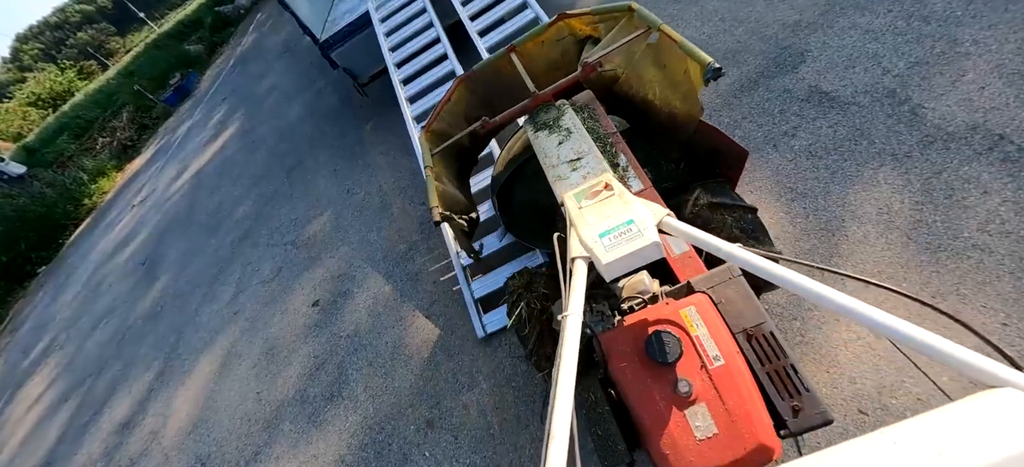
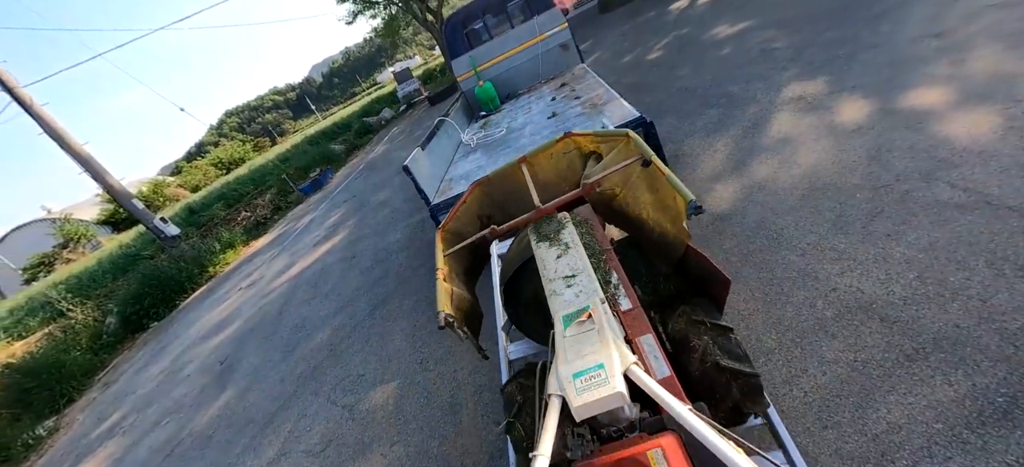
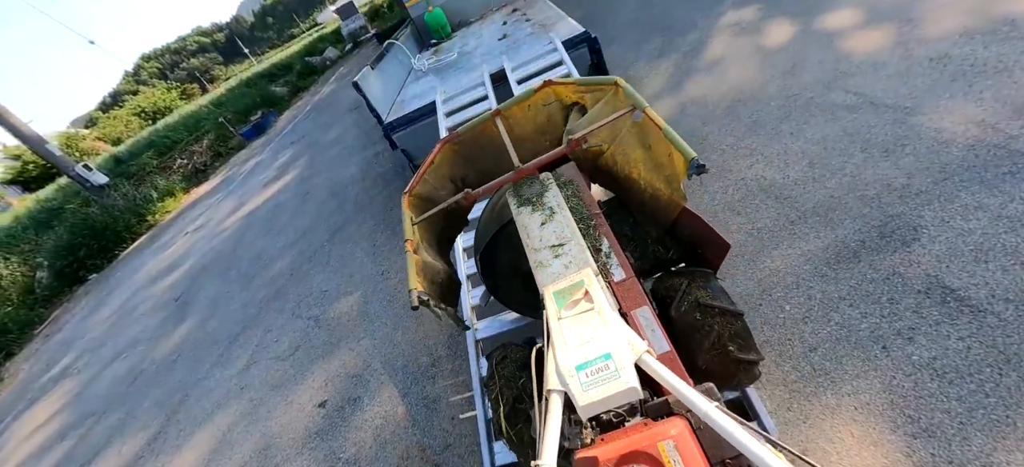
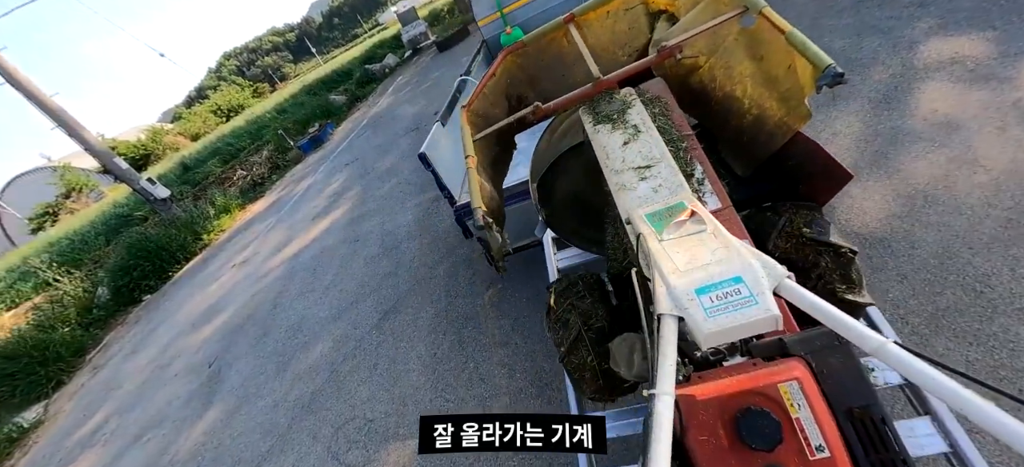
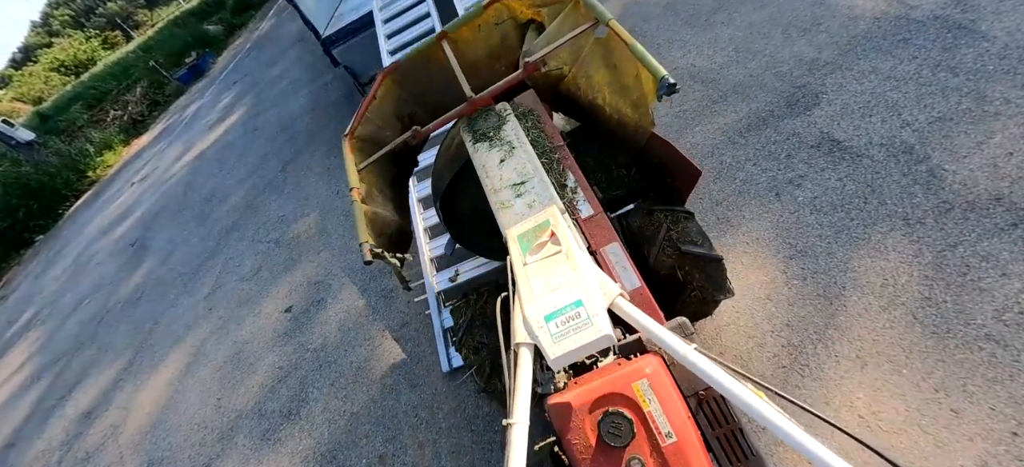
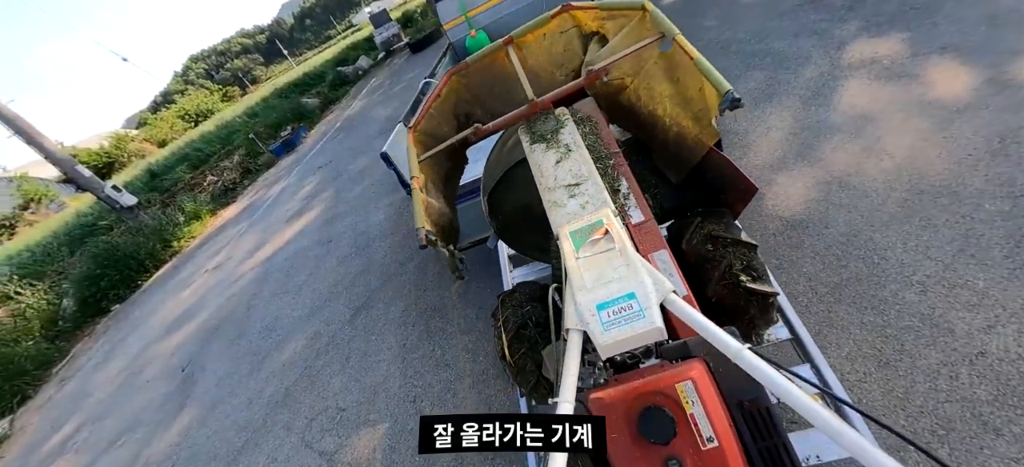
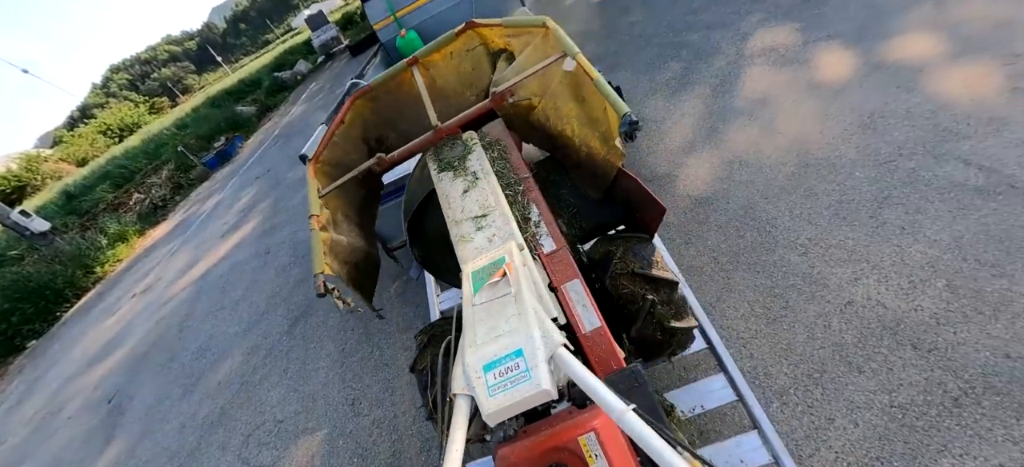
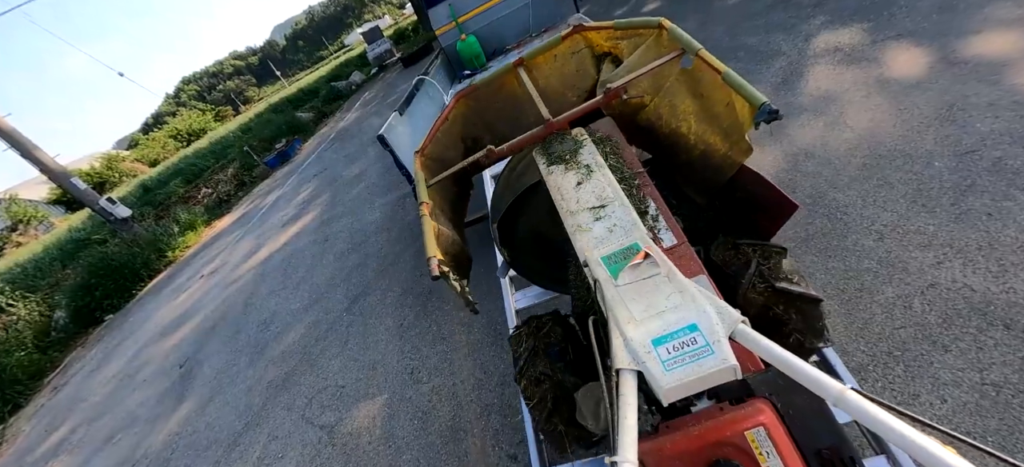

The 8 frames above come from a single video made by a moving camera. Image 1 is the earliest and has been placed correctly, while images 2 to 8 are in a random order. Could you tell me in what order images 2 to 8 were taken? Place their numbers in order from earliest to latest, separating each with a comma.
5, 3, 2, 8, 7, 6, 4
